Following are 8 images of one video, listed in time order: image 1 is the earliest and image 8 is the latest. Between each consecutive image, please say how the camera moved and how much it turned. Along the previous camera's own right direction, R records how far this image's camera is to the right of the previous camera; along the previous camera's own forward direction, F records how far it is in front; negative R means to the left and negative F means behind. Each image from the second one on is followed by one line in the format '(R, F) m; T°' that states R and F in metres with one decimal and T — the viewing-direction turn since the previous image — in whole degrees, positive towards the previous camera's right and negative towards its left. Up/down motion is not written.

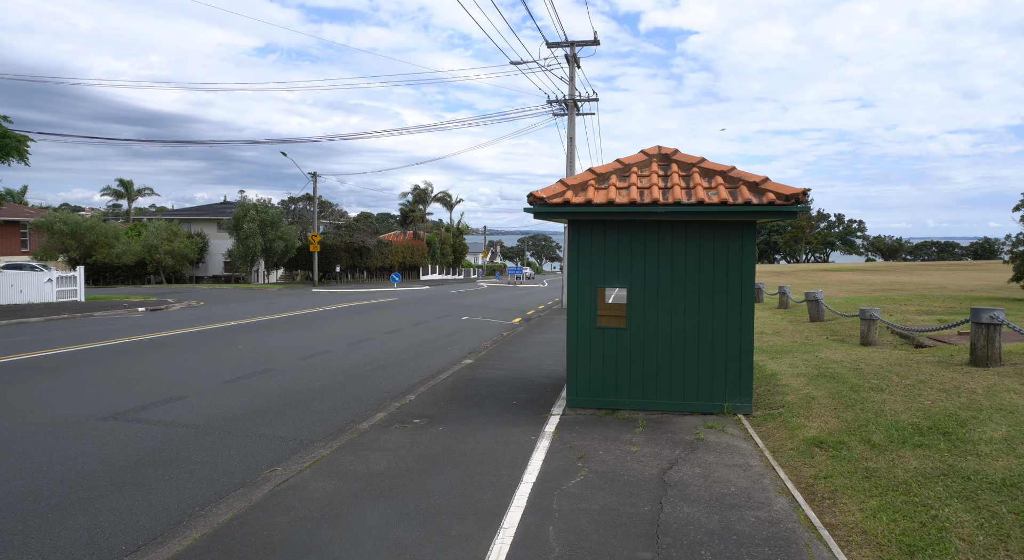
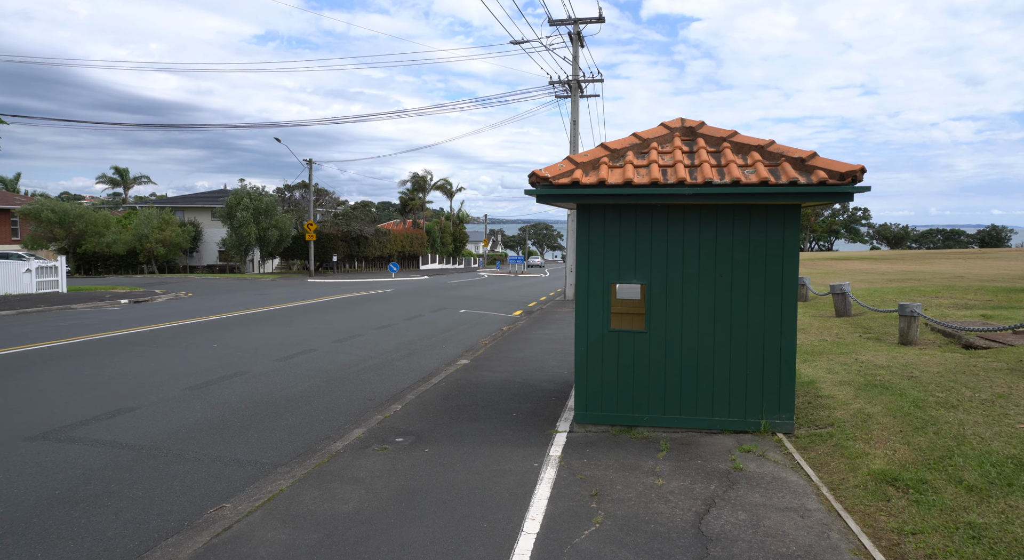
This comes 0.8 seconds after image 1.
(0.0, +1.0) m; 0°
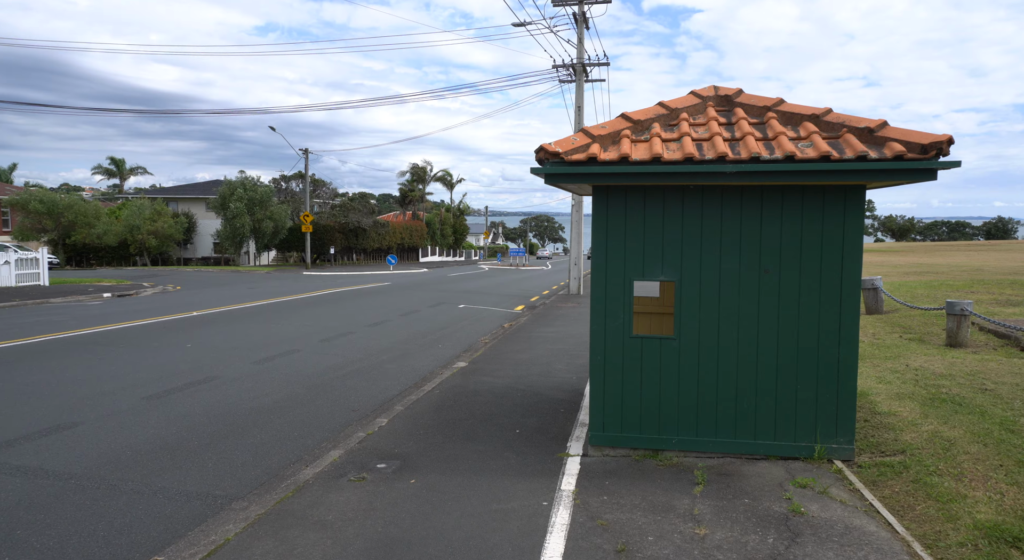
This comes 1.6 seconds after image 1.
(0.0, +1.0) m; 0°
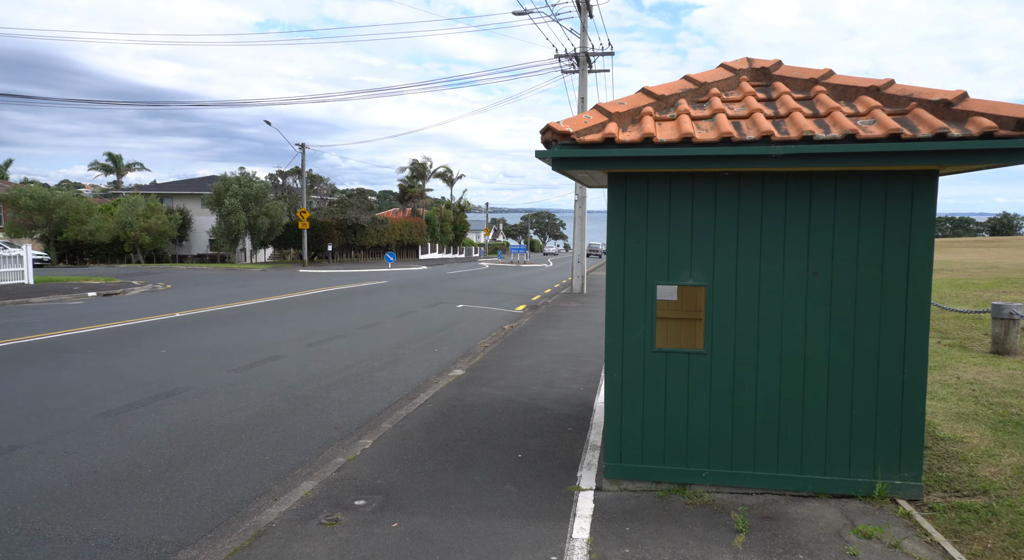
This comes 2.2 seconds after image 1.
(0.0, +0.8) m; 0°
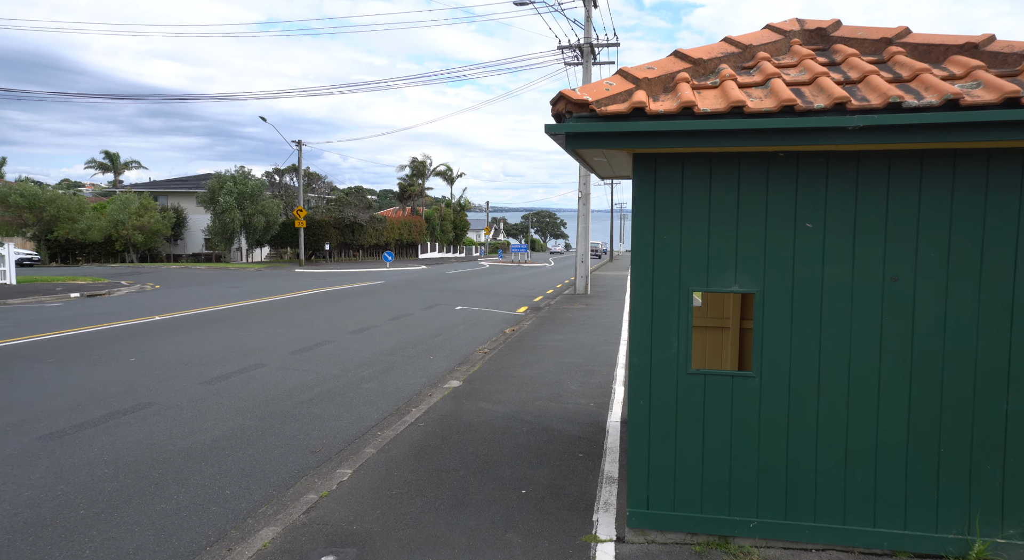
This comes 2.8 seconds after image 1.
(0.0, +0.8) m; 0°
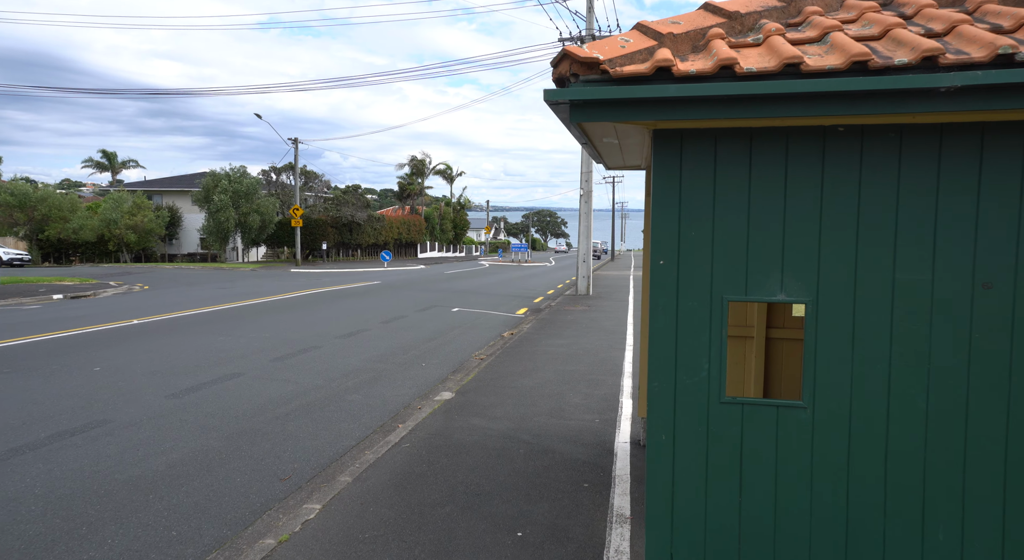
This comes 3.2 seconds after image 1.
(0.0, +0.7) m; 0°
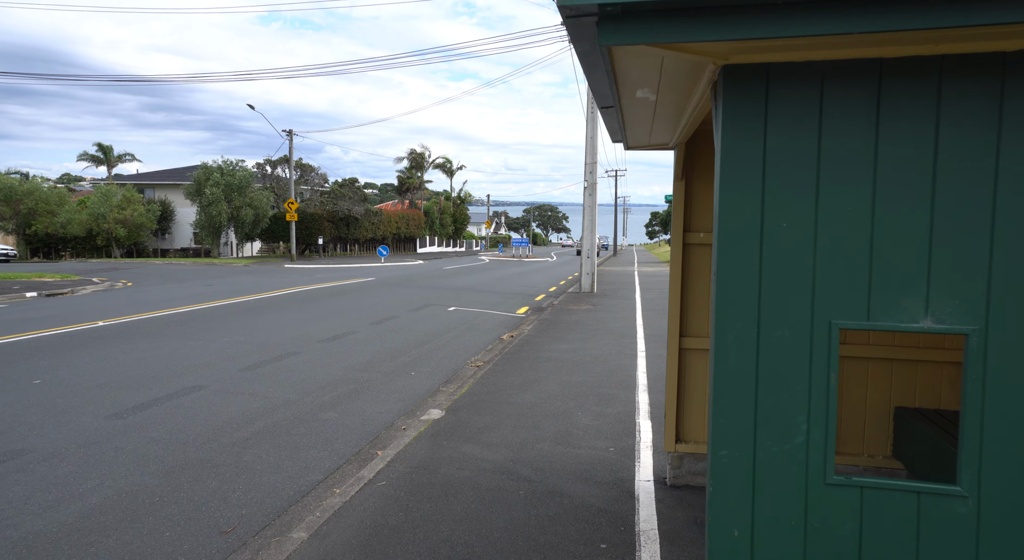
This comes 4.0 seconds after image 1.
(0.0, +1.0) m; 0°
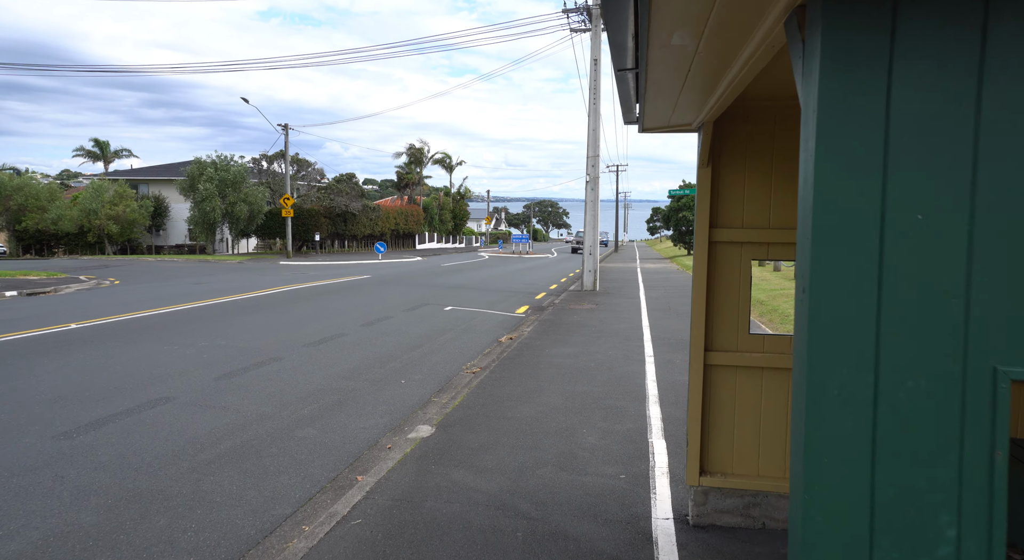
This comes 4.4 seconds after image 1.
(0.0, +0.7) m; 0°
